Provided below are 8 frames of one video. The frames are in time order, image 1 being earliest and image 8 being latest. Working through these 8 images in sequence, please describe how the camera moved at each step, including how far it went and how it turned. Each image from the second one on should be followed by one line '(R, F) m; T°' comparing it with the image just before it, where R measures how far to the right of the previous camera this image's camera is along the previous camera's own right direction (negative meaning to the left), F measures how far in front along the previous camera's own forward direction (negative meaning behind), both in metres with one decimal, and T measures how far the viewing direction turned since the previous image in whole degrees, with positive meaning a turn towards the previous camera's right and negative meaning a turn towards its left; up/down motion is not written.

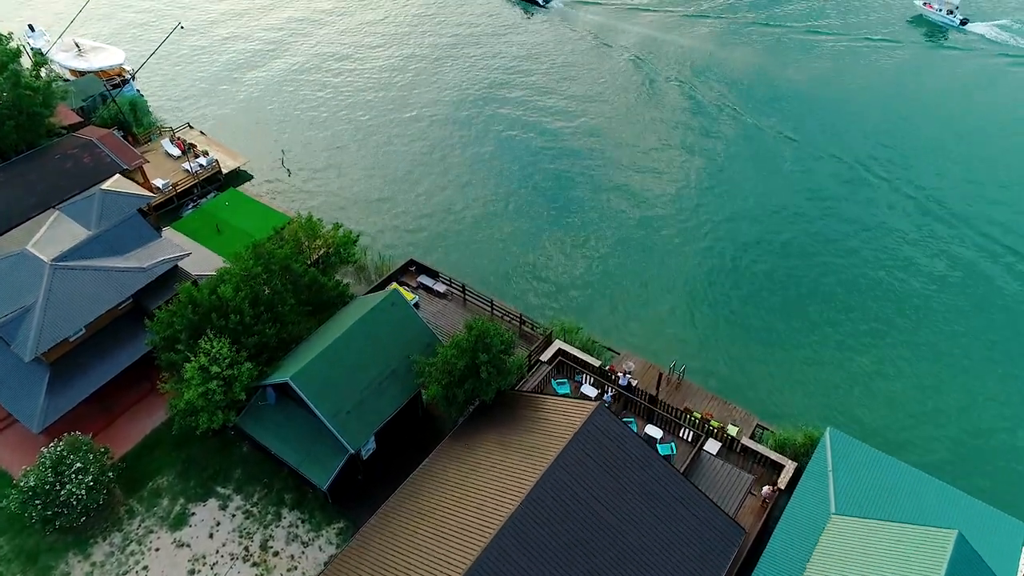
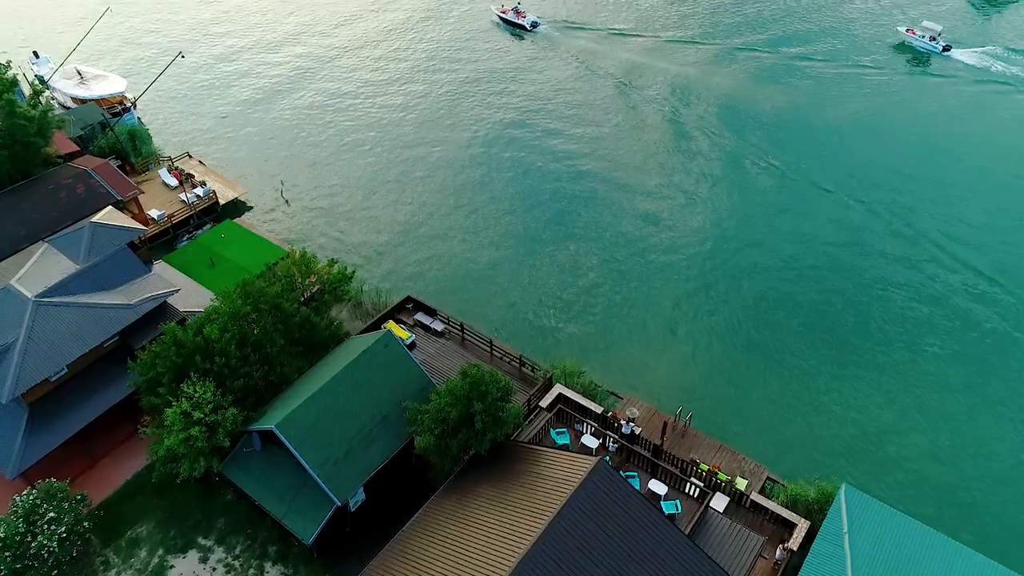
(+0.4, +1.4) m; -1°
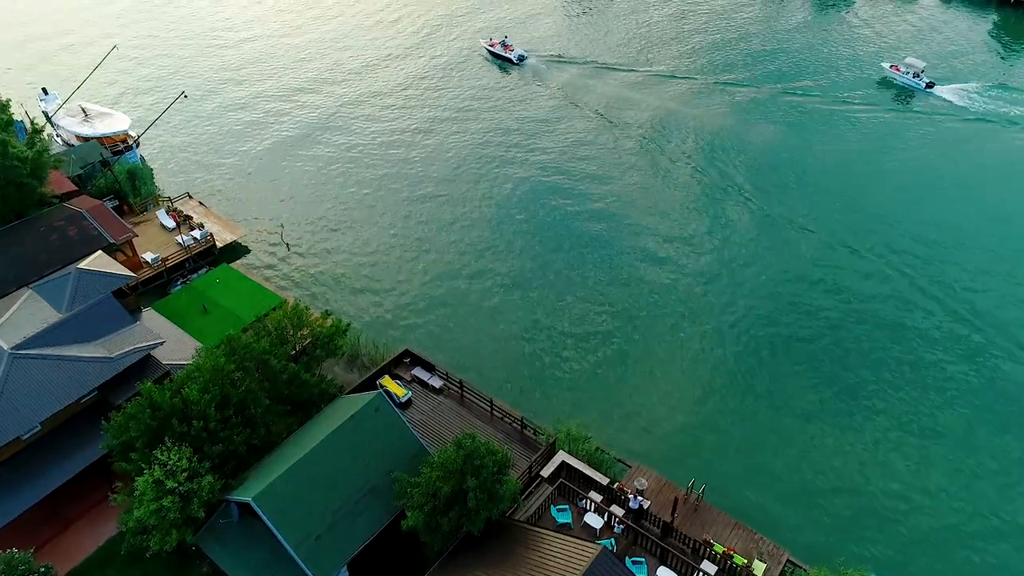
(+0.5, +2.0) m; -1°
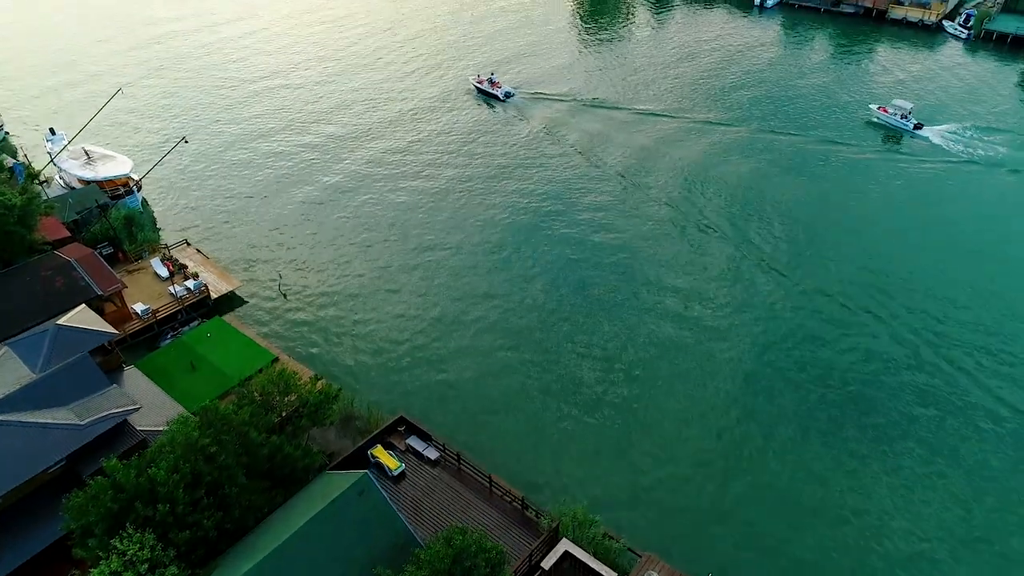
(+0.5, +2.4) m; -1°
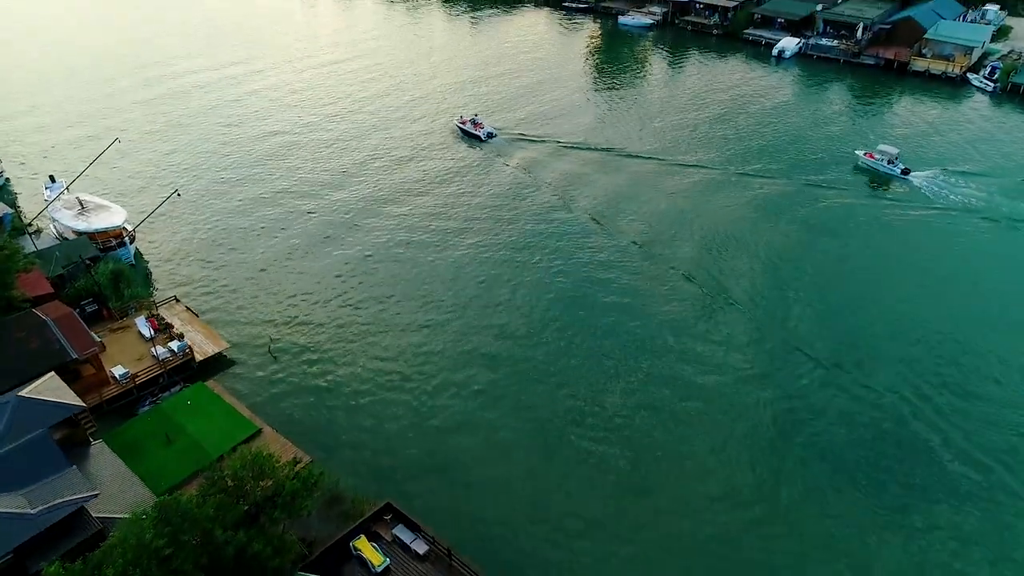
(+0.6, +2.9) m; -1°
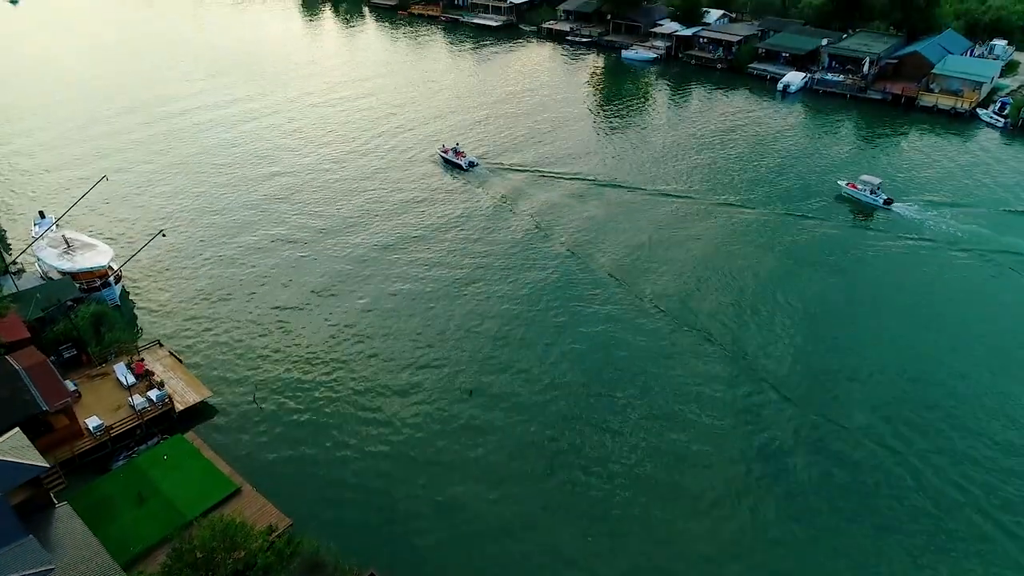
(+0.4, +2.0) m; 0°
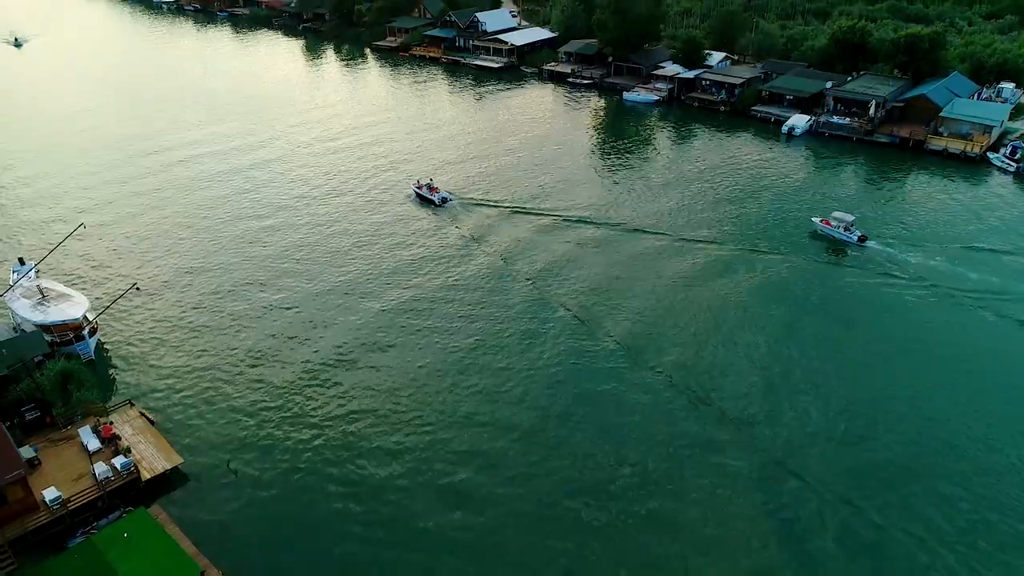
(+0.4, +2.8) m; 0°
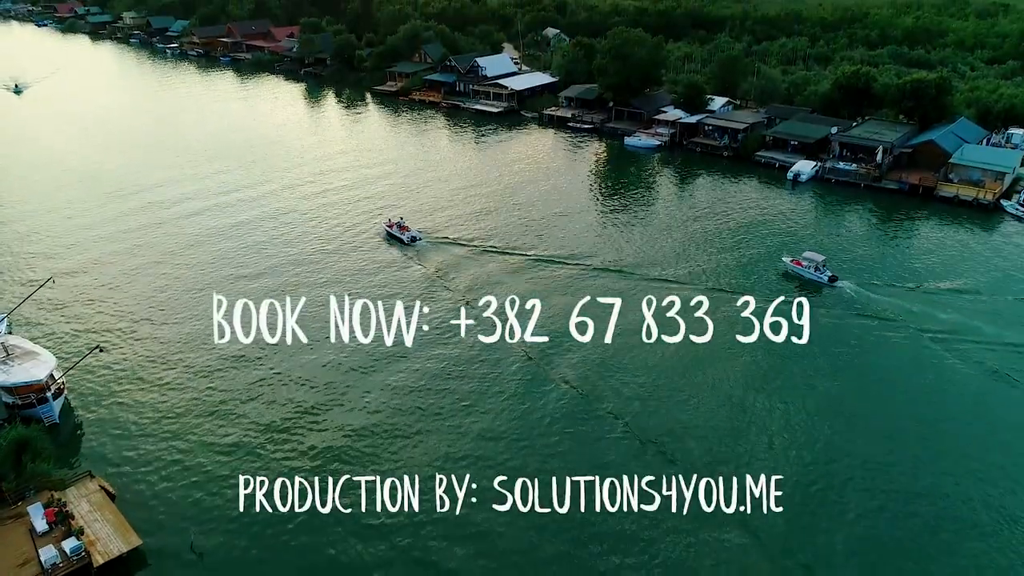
(+0.5, +3.1) m; 0°
